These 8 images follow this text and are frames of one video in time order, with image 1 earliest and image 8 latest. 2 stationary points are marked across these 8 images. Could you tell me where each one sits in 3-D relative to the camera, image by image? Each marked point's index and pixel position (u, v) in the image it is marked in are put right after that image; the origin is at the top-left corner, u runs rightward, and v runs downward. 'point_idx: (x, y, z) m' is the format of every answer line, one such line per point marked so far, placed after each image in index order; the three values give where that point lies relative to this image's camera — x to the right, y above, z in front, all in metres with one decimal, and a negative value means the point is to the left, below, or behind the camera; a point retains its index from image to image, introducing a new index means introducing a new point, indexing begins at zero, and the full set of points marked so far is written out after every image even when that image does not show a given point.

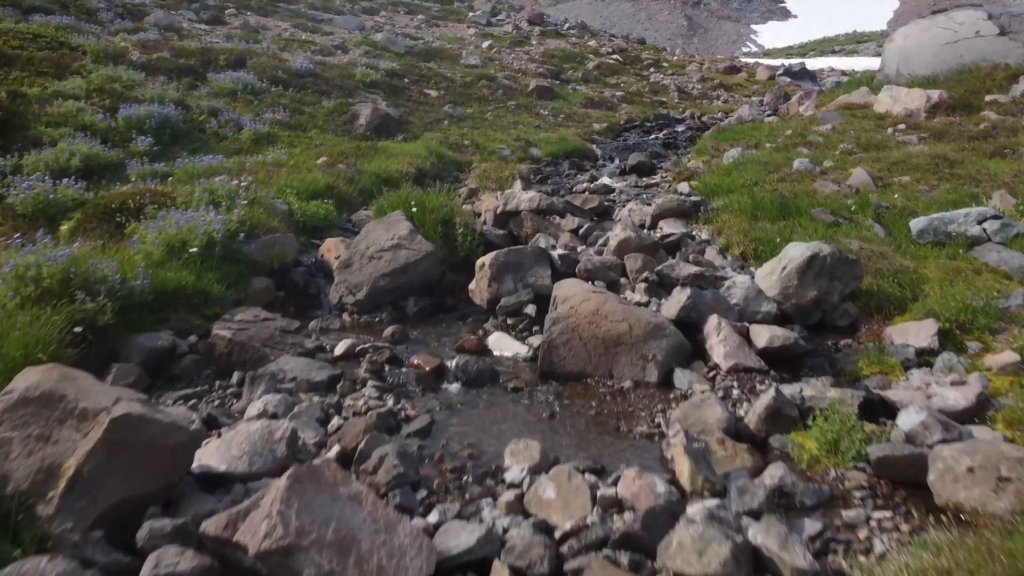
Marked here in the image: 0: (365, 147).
0: (-2.3, +2.3, +13.0) m
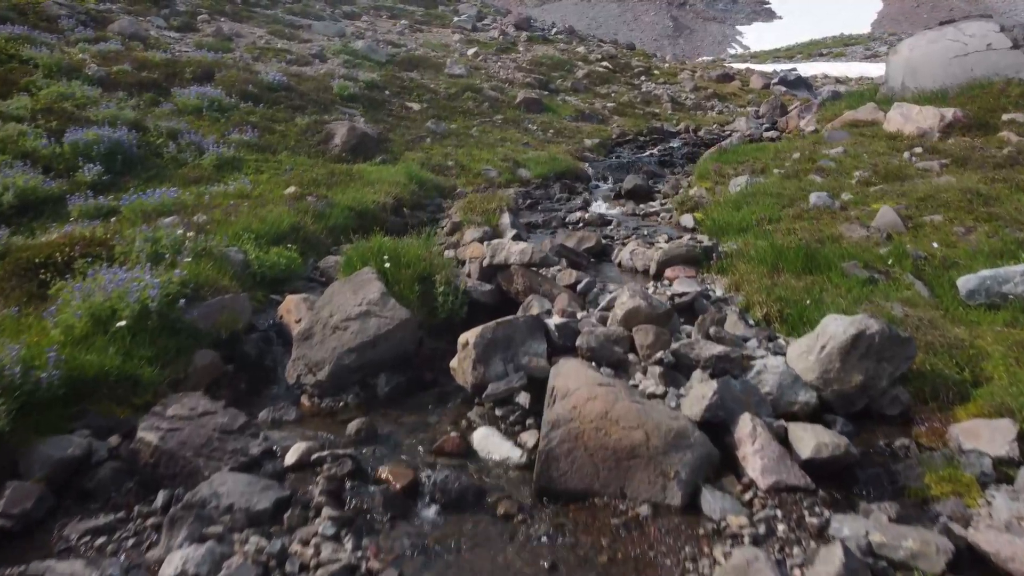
0: (-2.5, +1.7, +11.9) m
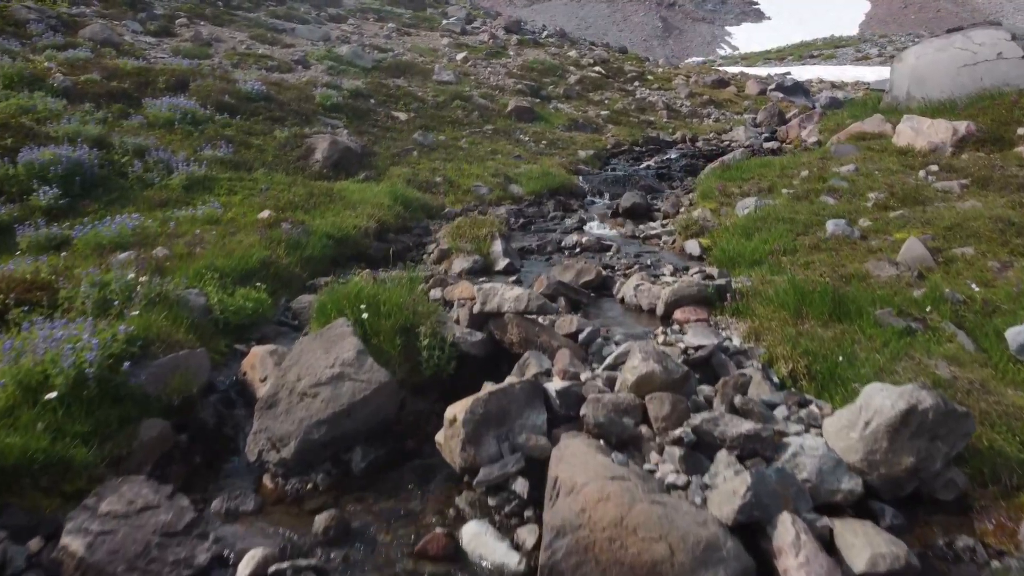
0: (-2.6, +1.3, +11.1) m
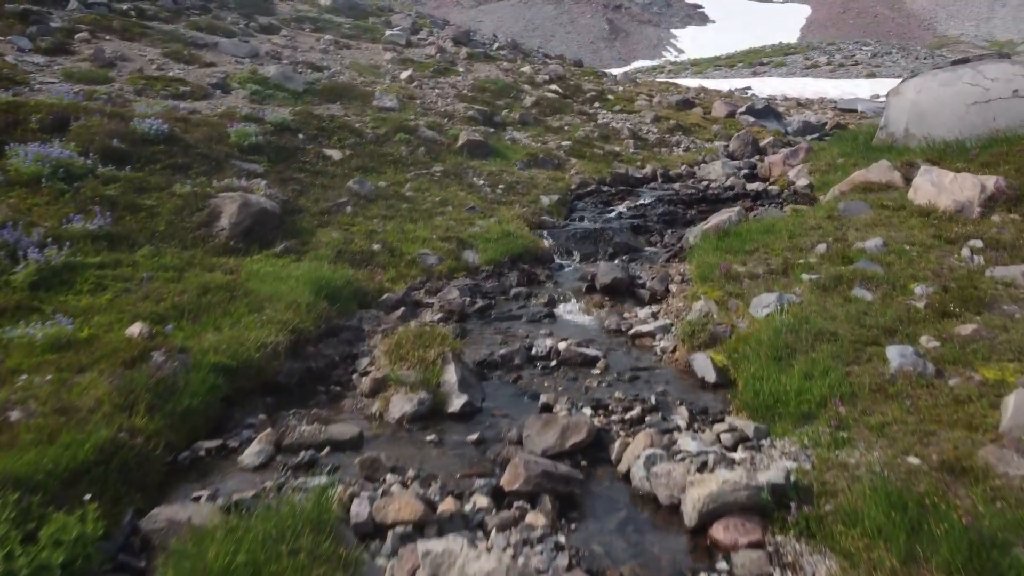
0: (-3.1, +0.1, +8.6) m
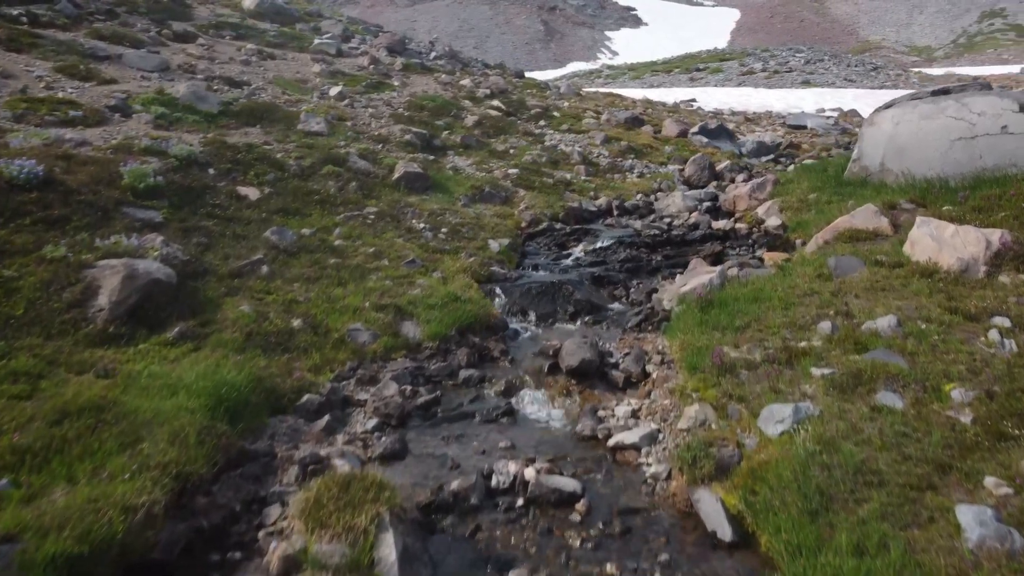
0: (-3.5, -0.9, +6.6) m
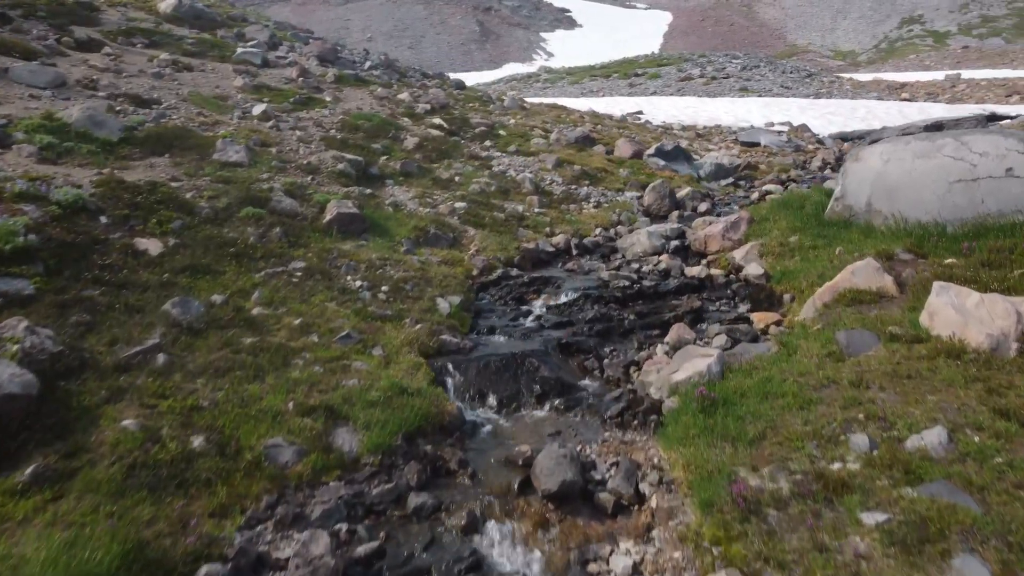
0: (-3.7, -1.9, +4.6) m
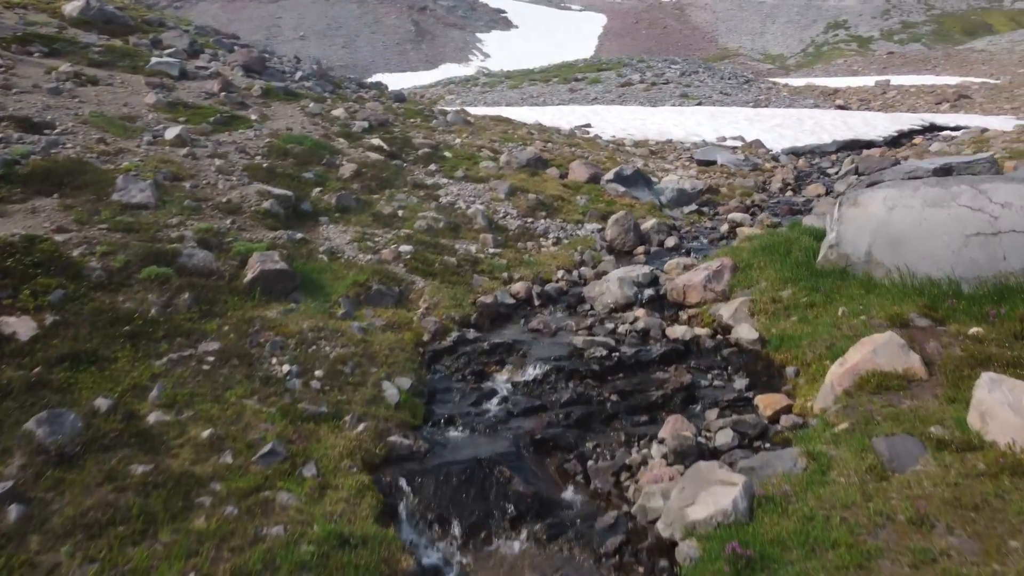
0: (-3.6, -2.9, +2.4) m
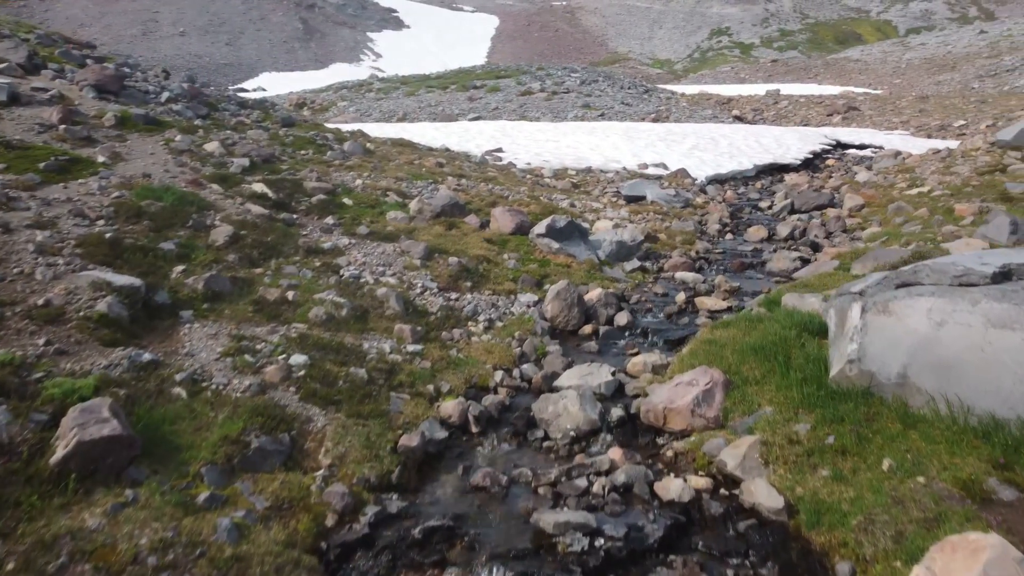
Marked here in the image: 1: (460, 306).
0: (-2.9, -4.6, -1.2) m
1: (-0.9, -0.3, +14.1) m
